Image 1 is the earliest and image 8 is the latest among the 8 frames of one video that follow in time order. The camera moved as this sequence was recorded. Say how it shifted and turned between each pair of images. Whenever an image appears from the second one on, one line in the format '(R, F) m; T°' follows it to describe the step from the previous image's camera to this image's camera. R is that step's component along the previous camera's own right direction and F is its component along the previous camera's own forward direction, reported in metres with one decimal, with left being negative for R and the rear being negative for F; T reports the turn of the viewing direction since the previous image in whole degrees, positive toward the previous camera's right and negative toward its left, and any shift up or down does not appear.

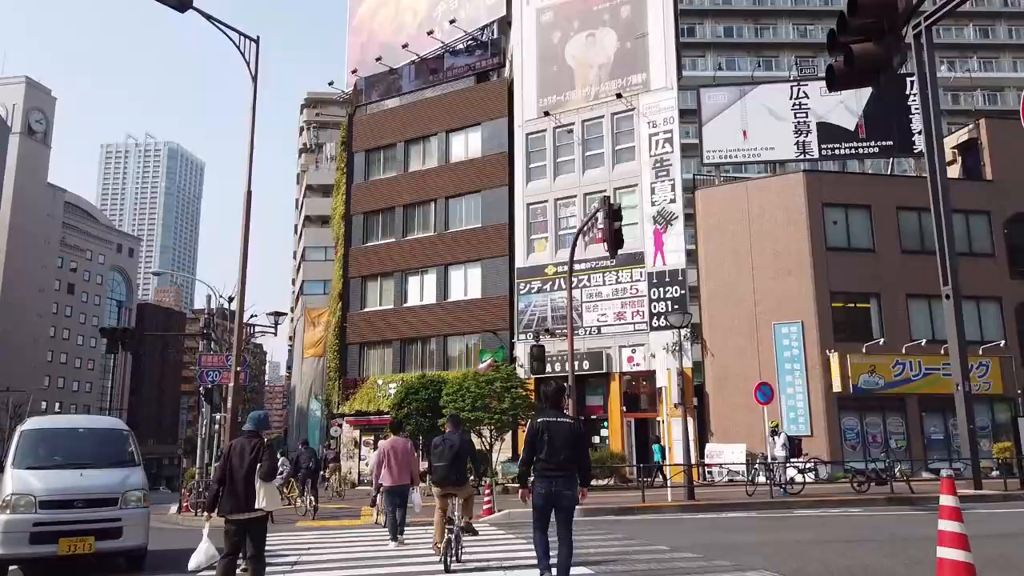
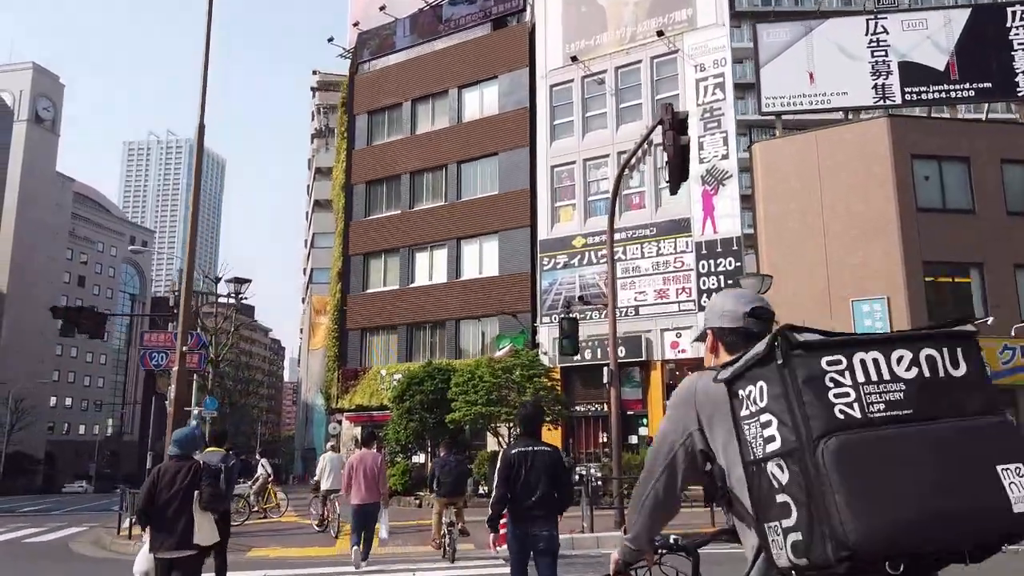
(-0.1, +4.2) m; -2°
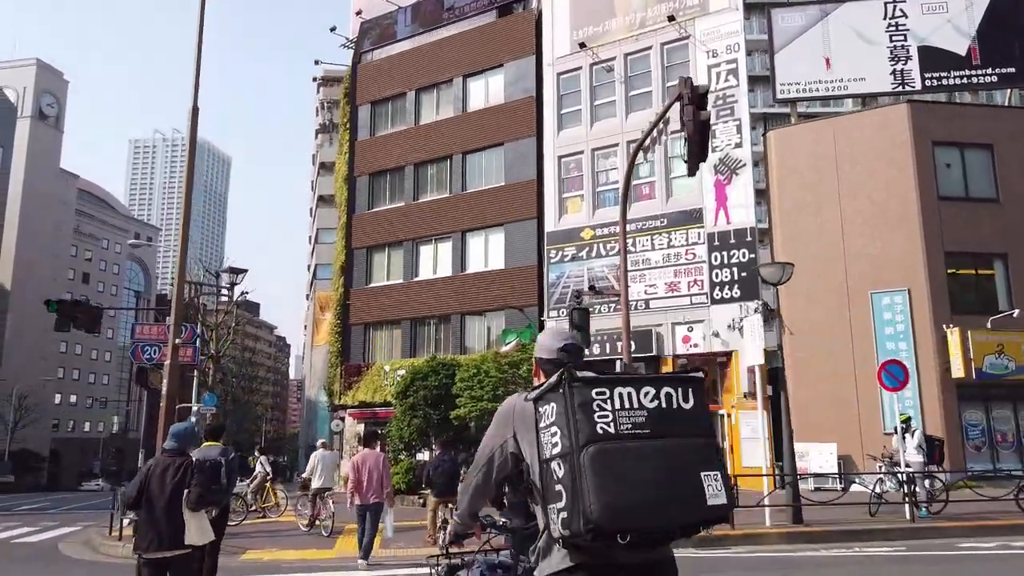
(0.0, +0.7) m; 0°
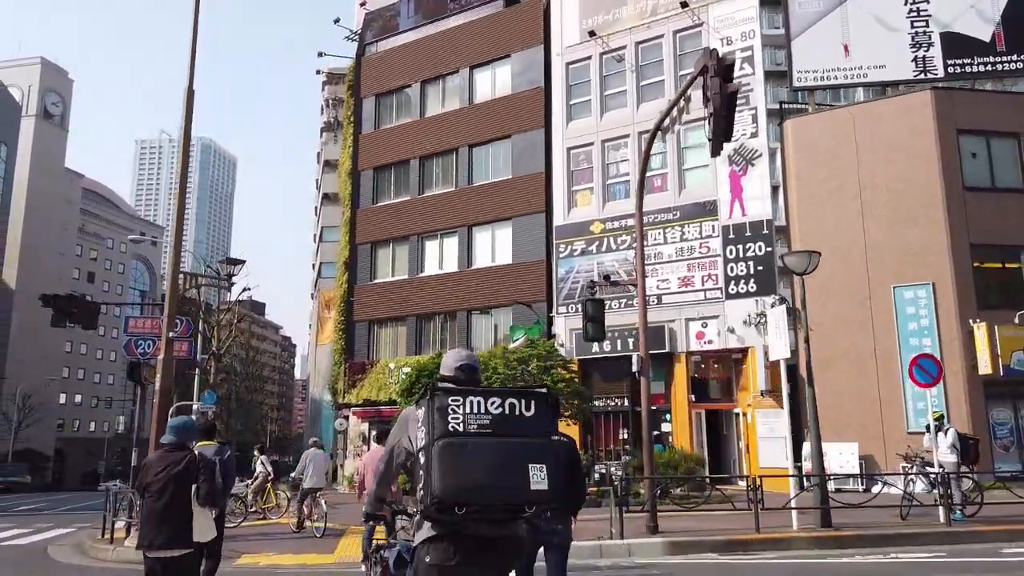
(-0.1, +0.7) m; 0°
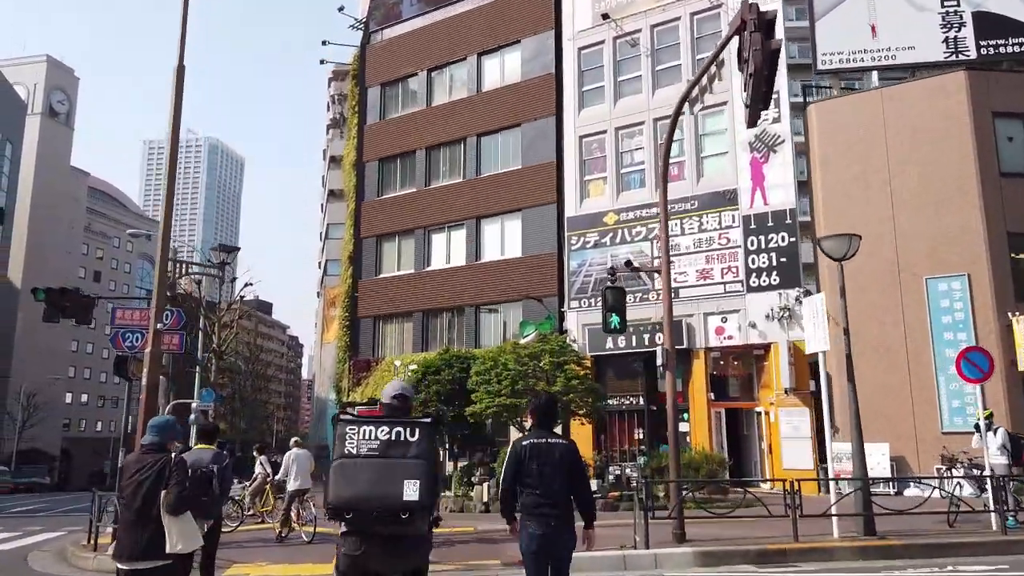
(-0.1, +1.0) m; -1°
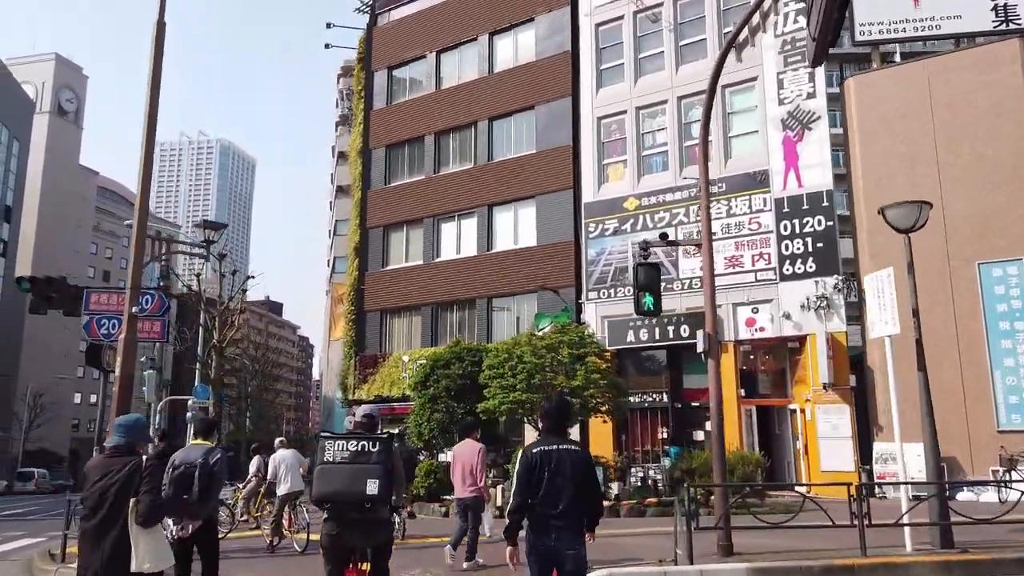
(-0.1, +1.4) m; -1°
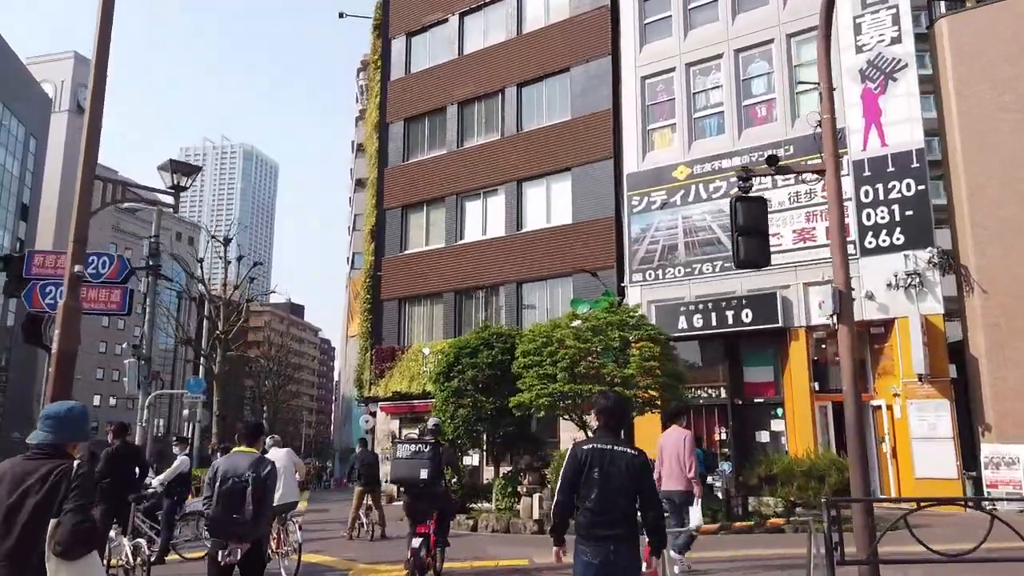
(-0.3, +2.5) m; -2°
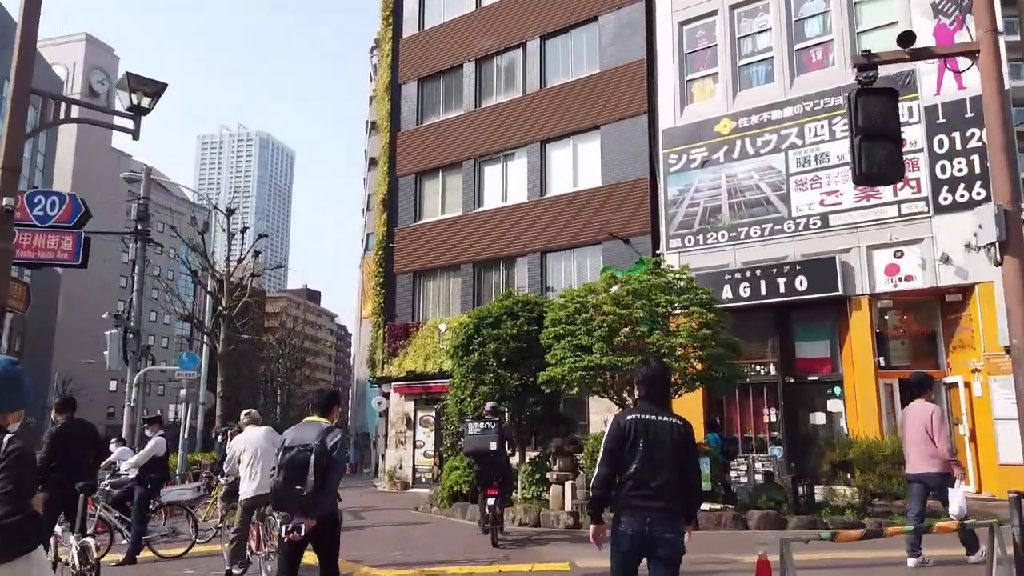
(-0.2, +1.8) m; -1°
